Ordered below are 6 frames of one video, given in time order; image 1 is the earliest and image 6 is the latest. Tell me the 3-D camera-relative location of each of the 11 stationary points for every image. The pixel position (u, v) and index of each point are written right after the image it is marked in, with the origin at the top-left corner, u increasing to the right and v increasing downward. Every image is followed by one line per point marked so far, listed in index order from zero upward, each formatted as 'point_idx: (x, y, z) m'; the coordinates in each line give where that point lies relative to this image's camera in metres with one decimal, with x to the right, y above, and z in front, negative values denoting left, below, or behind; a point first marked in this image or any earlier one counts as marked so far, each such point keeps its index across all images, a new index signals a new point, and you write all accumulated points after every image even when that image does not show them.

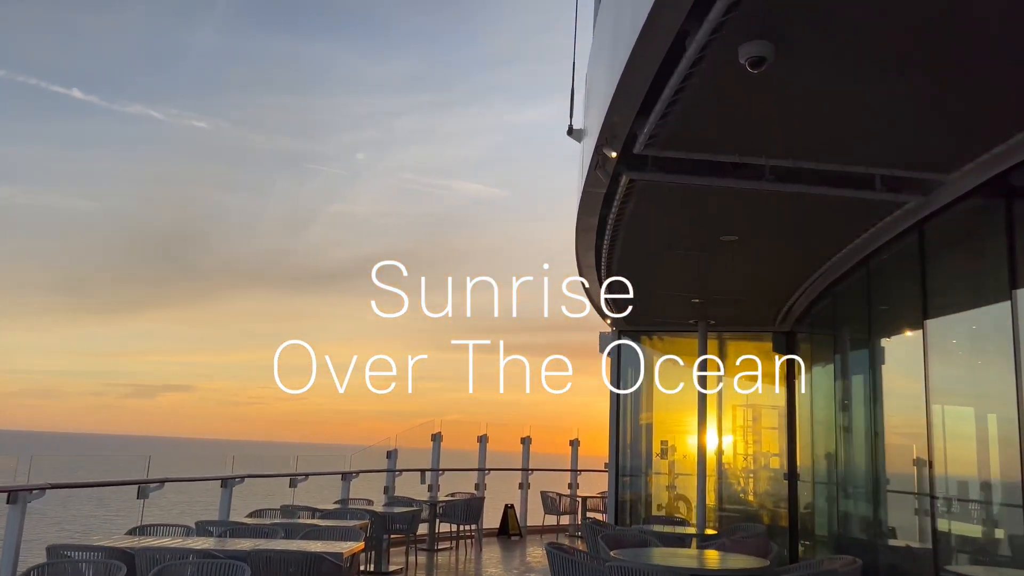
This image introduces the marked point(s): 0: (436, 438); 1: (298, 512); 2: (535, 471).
0: (-1.0, -2.2, +12.0) m
1: (-1.9, -2.0, +7.0) m
2: (+0.6, -3.0, +13.2) m
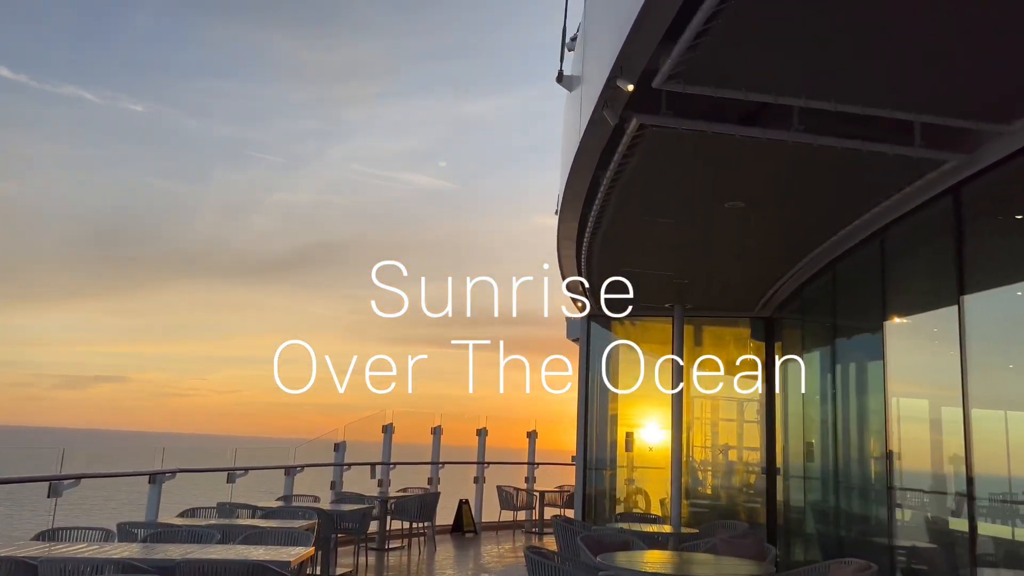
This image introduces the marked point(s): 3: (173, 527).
0: (-1.7, -2.0, +11.4) m
1: (-2.2, -1.8, +6.4) m
2: (-0.2, -2.8, +12.8) m
3: (-2.1, -1.5, +5.0) m
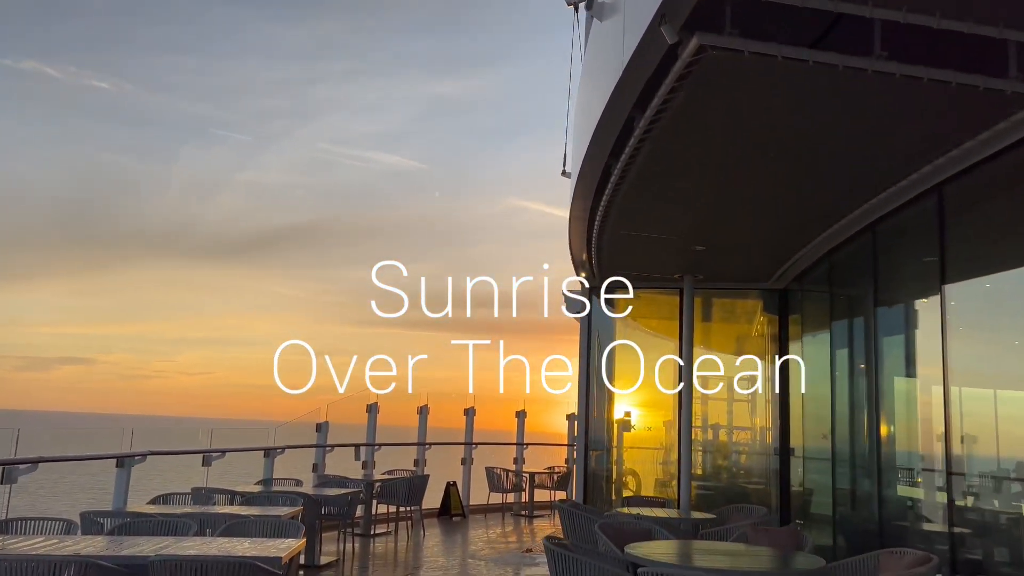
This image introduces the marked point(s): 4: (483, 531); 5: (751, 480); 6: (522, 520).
0: (-1.9, -1.7, +11.0) m
1: (-2.2, -1.5, +5.9) m
2: (-0.4, -2.4, +12.4) m
3: (-2.1, -1.3, +4.5) m
4: (-0.3, -2.5, +8.2) m
5: (+2.5, -2.0, +8.3) m
6: (+0.1, -2.6, +8.8) m
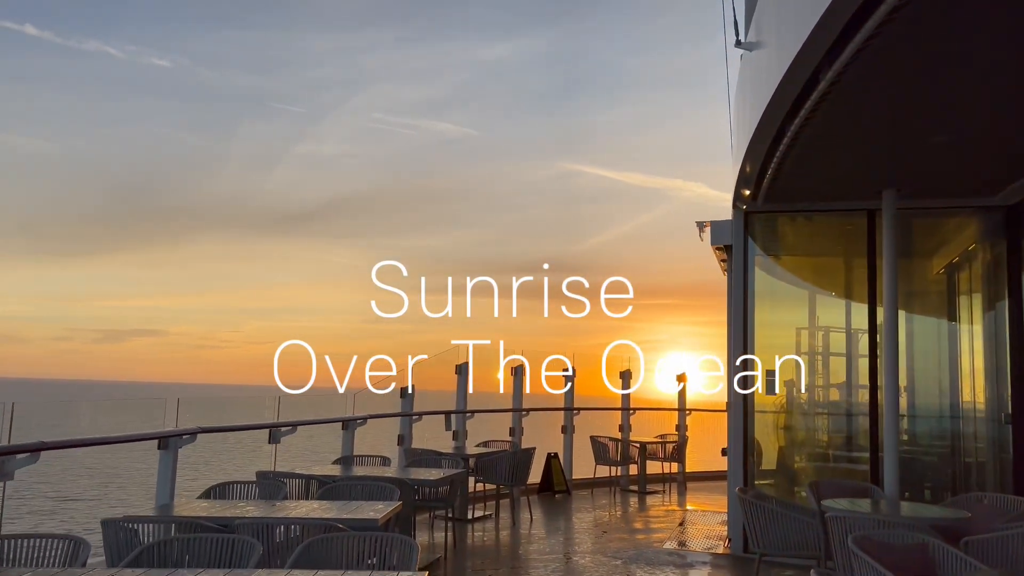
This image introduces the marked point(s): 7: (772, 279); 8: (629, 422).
0: (-0.7, -1.0, +10.0) m
1: (-1.4, -1.2, +4.9) m
2: (+0.9, -1.7, +11.3) m
3: (-1.4, -1.0, +3.5) m
4: (+0.7, -2.0, +7.1) m
5: (+3.5, -1.4, +7.0) m
6: (+1.2, -2.0, +7.7) m
7: (+2.3, +0.1, +7.1) m
8: (+1.7, -2.0, +11.6) m
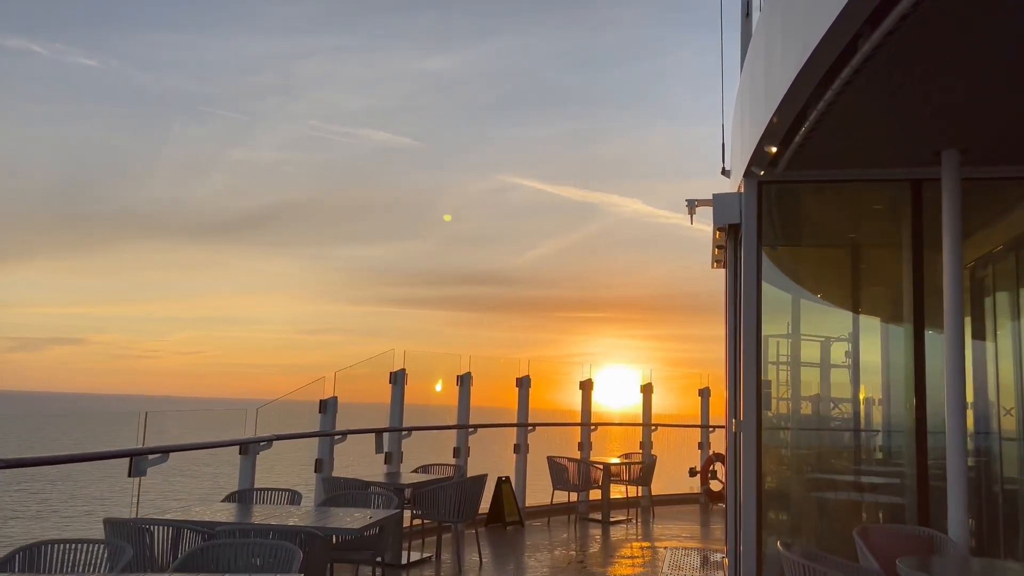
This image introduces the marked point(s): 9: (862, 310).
0: (-1.3, -1.0, +8.8) m
1: (-1.6, -1.1, +3.7) m
2: (+0.1, -1.7, +10.3) m
3: (-1.5, -0.9, +2.3) m
4: (+0.3, -1.9, +6.1) m
5: (+3.0, -1.4, +6.2) m
6: (+0.7, -2.0, +6.7) m
7: (+1.9, +0.1, +6.2) m
8: (+0.9, -2.0, +10.6) m
9: (+2.0, -0.2, +4.7) m
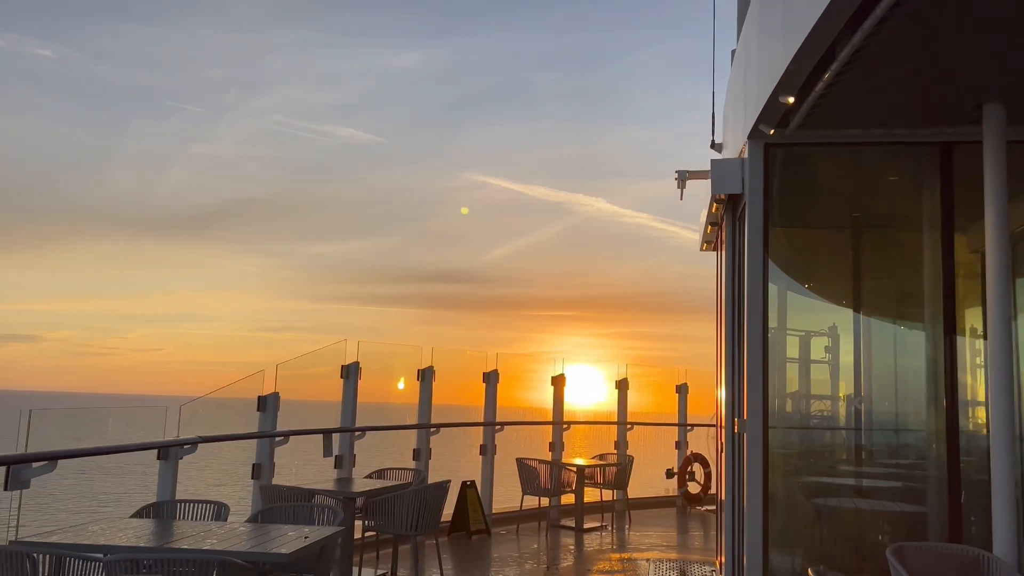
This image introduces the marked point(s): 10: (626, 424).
0: (-1.7, -0.9, +8.2) m
1: (-1.8, -1.0, +3.1) m
2: (-0.3, -1.6, +9.7) m
3: (-1.6, -0.8, +1.7) m
4: (0.0, -1.8, +5.5) m
5: (+2.8, -1.3, +5.8) m
6: (+0.4, -1.9, +6.2) m
7: (+1.7, +0.2, +5.8) m
8: (+0.4, -1.9, +10.1) m
9: (+1.9, -0.1, +4.2) m
10: (+1.3, -1.7, +10.6) m
